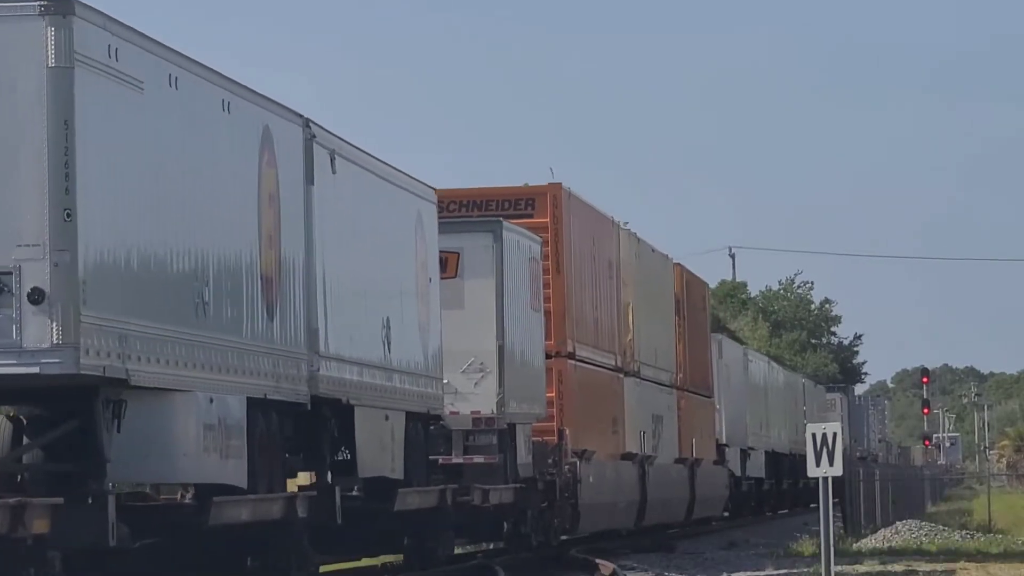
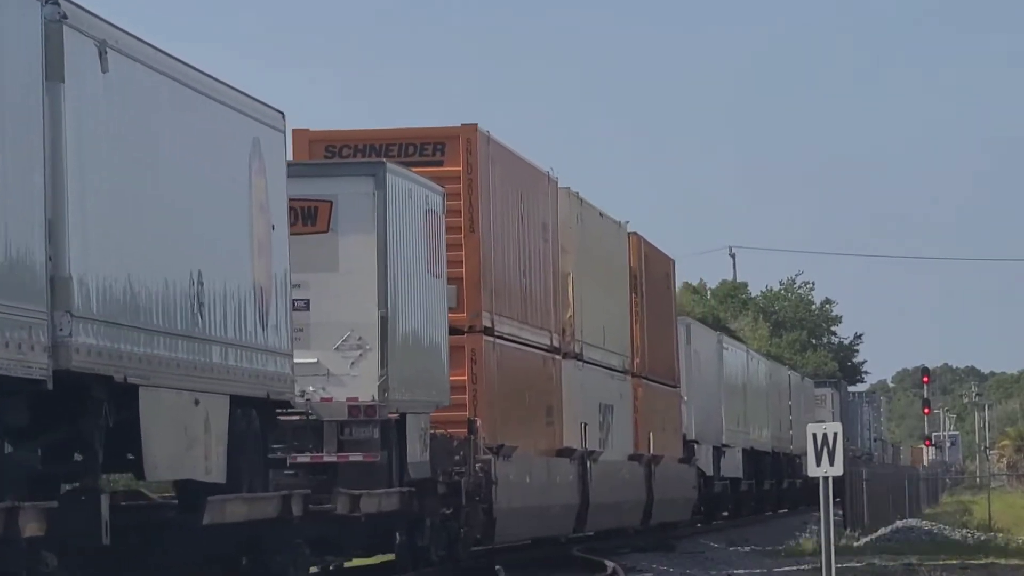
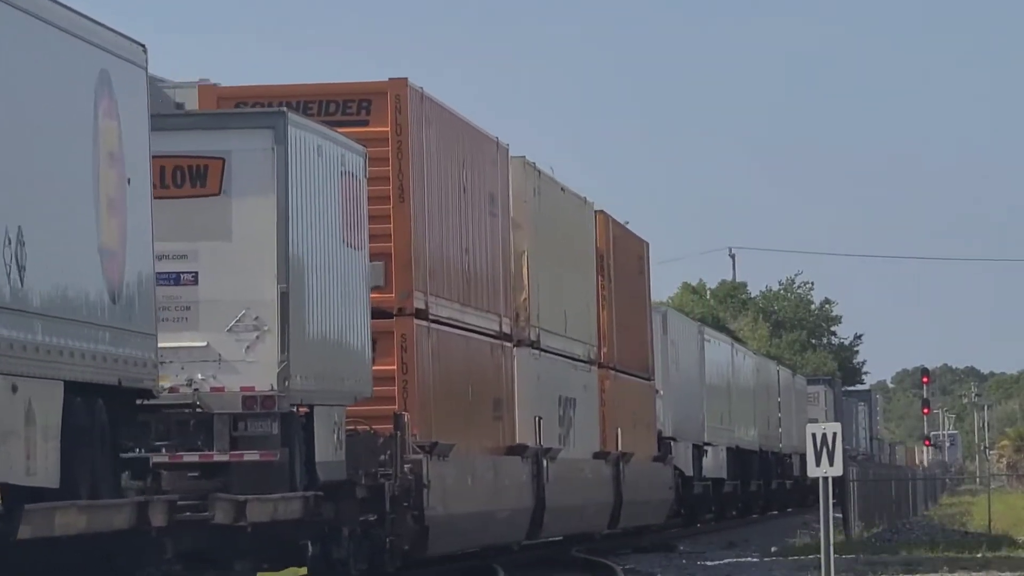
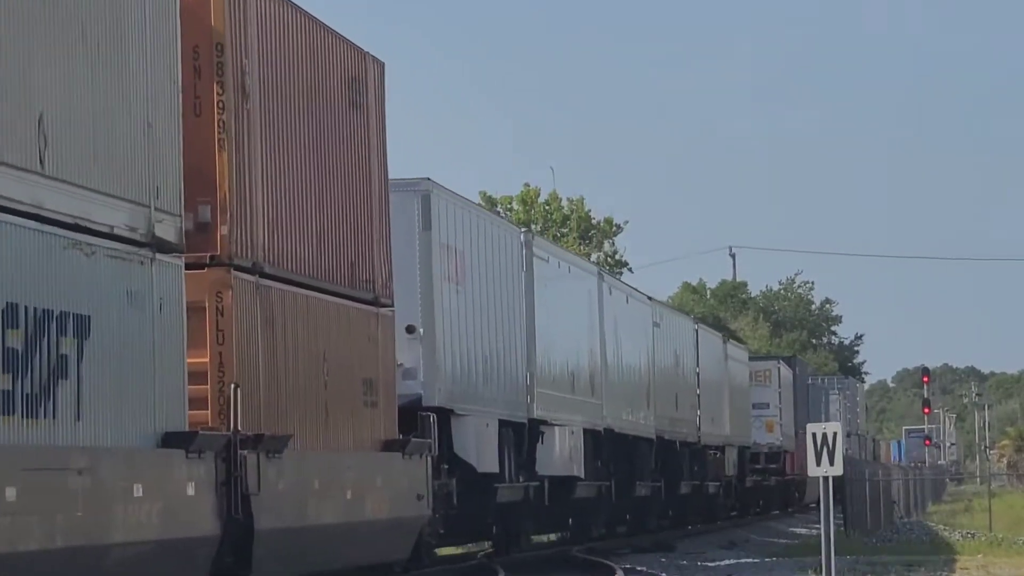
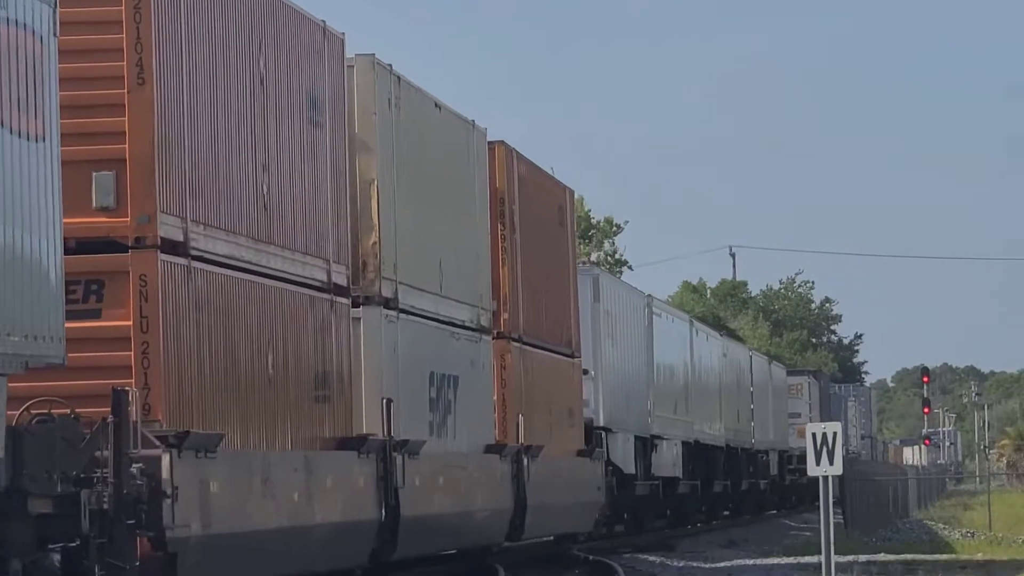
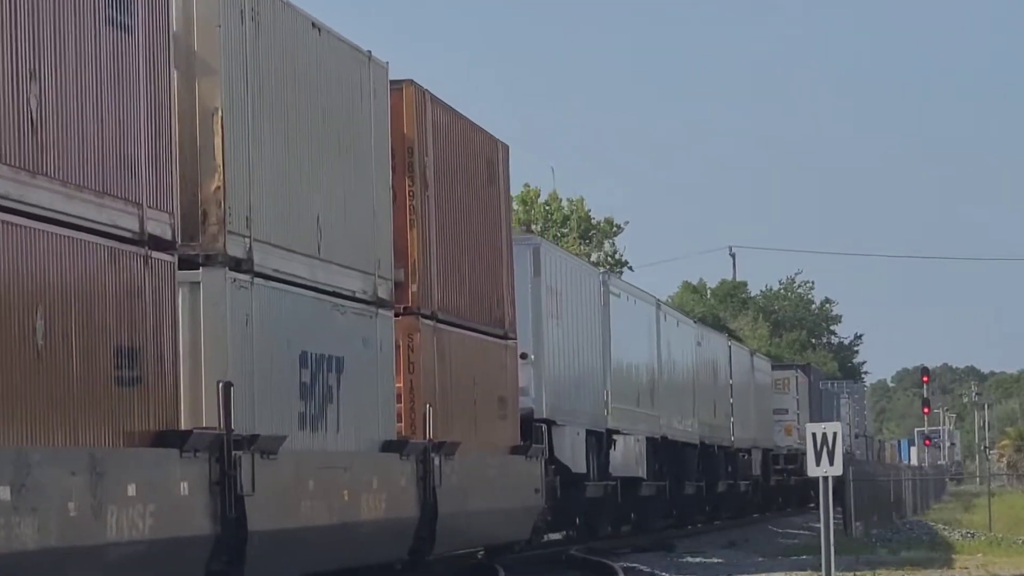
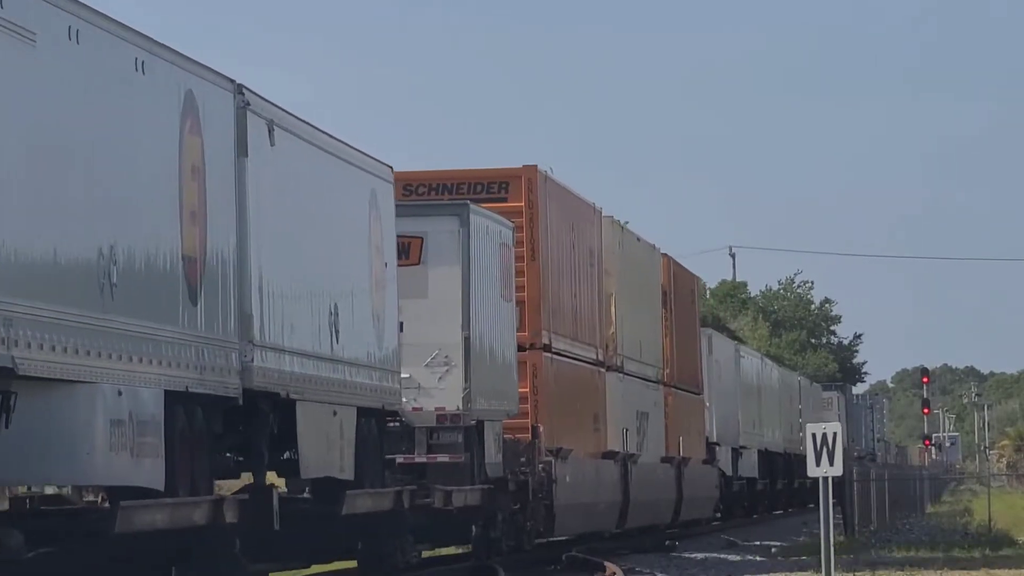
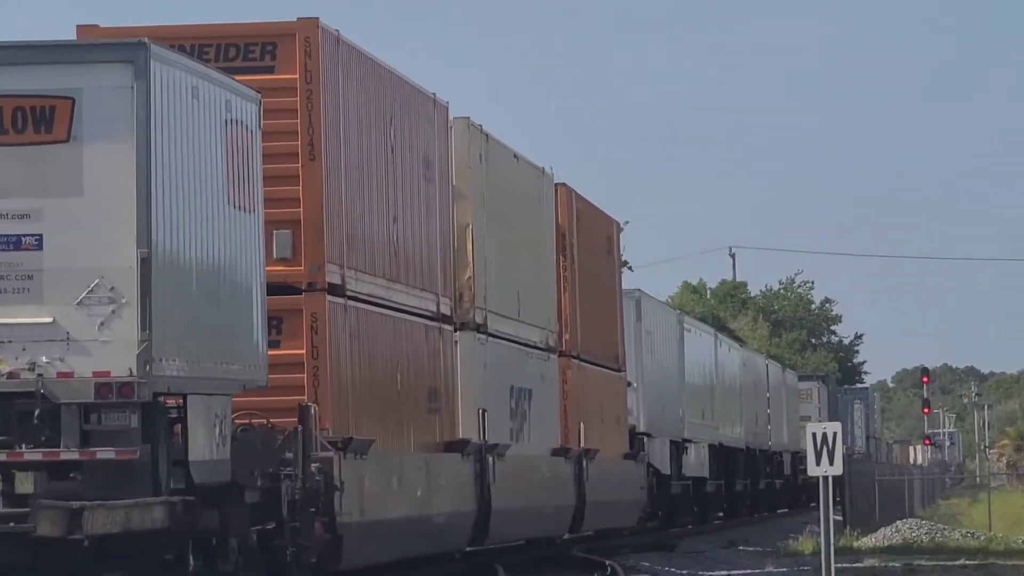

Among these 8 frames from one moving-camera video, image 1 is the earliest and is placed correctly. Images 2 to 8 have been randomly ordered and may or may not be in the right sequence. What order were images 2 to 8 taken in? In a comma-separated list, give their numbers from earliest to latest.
7, 2, 3, 8, 5, 6, 4
